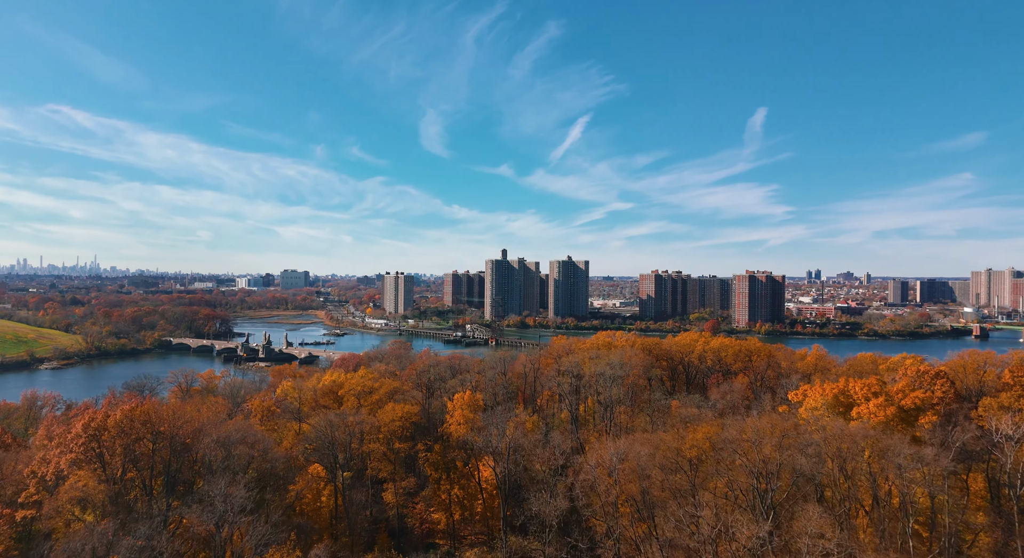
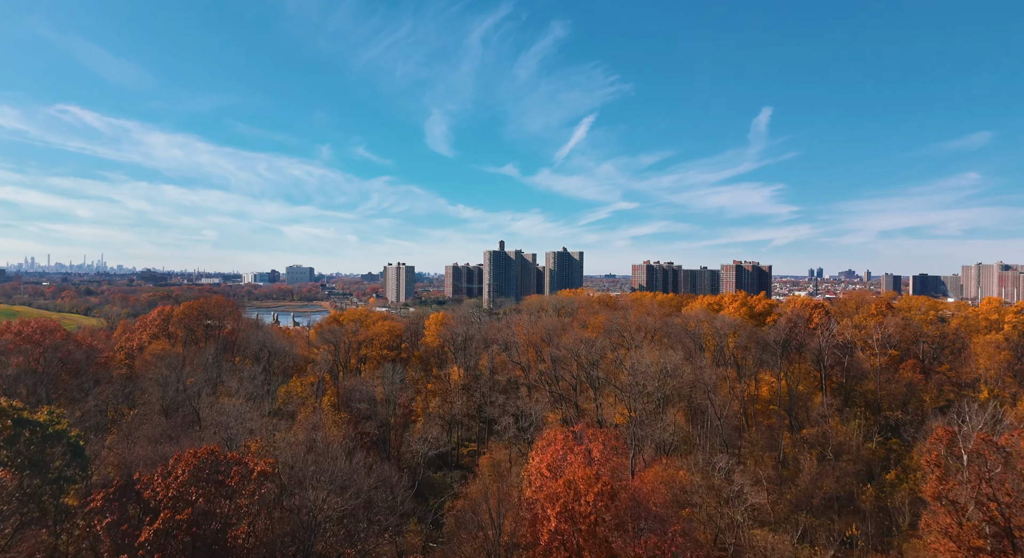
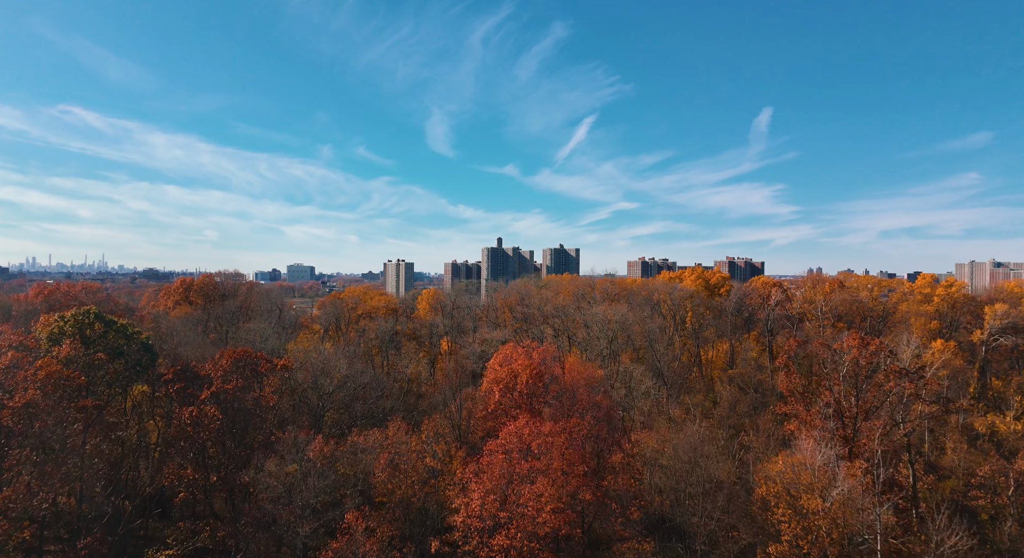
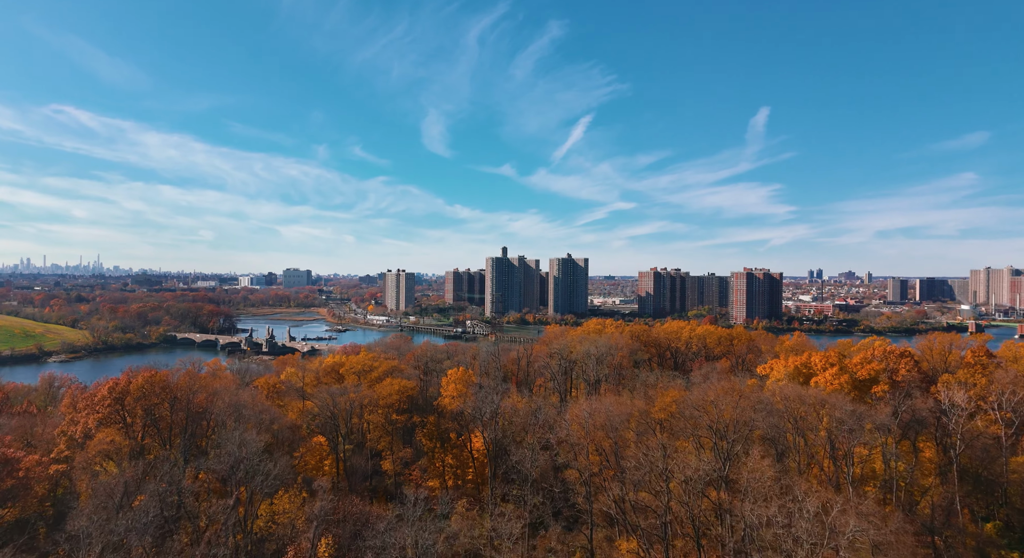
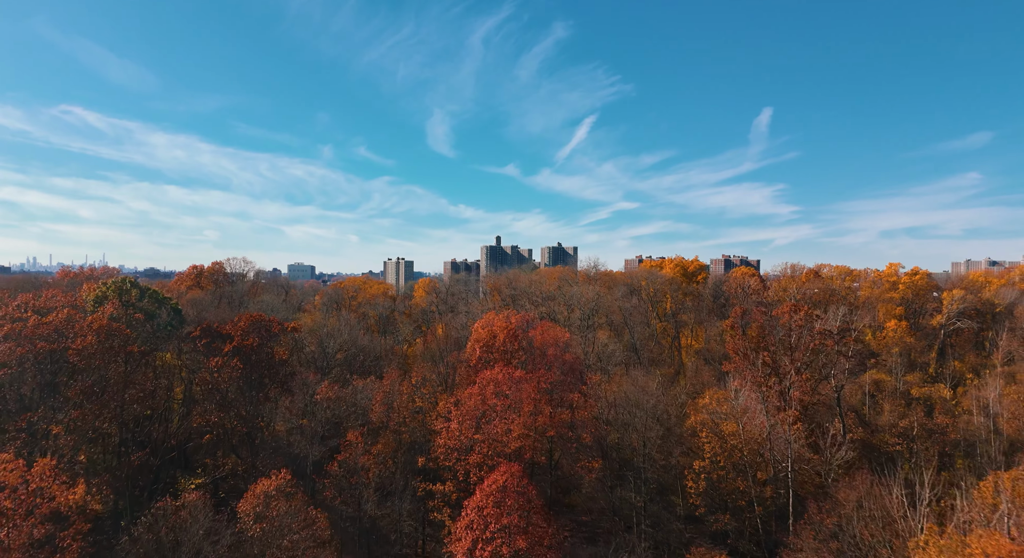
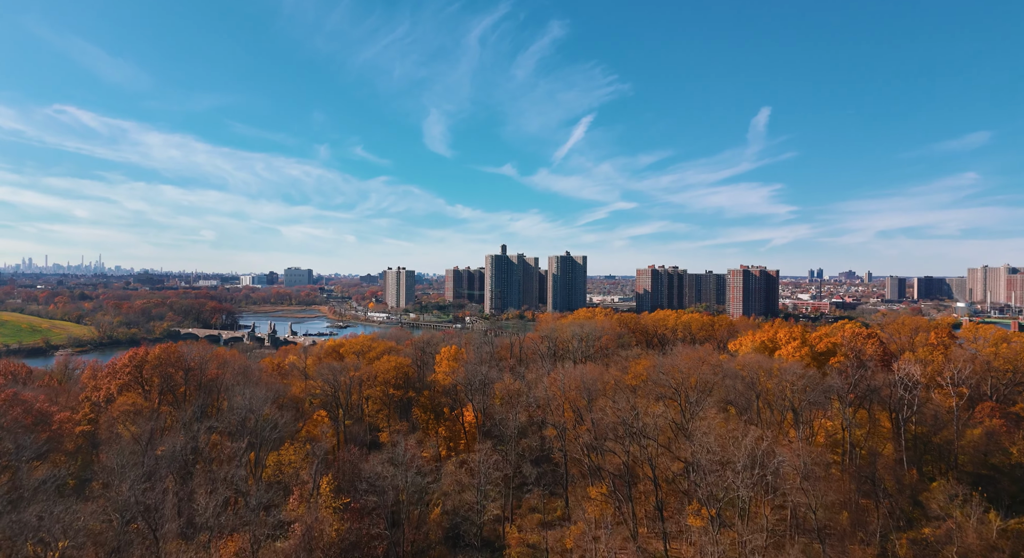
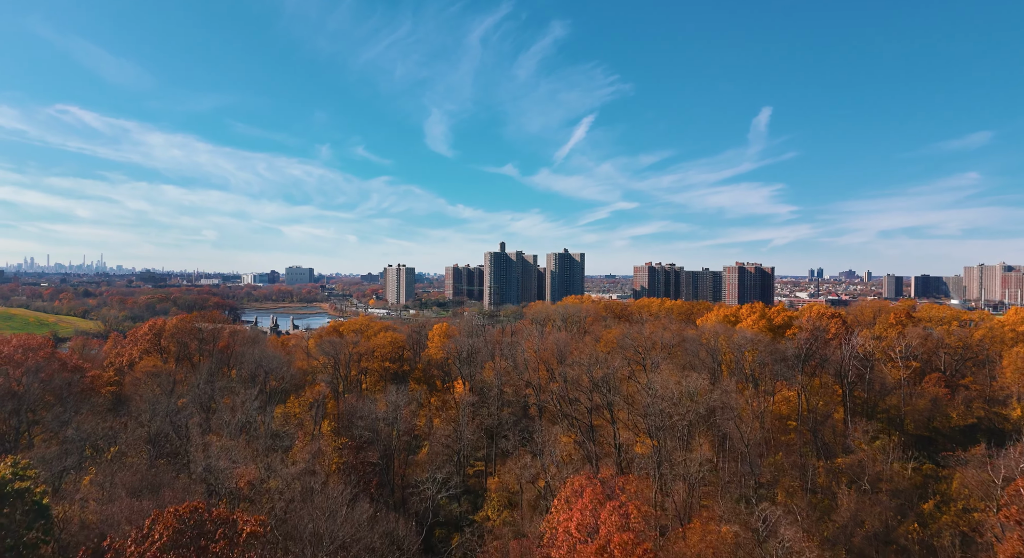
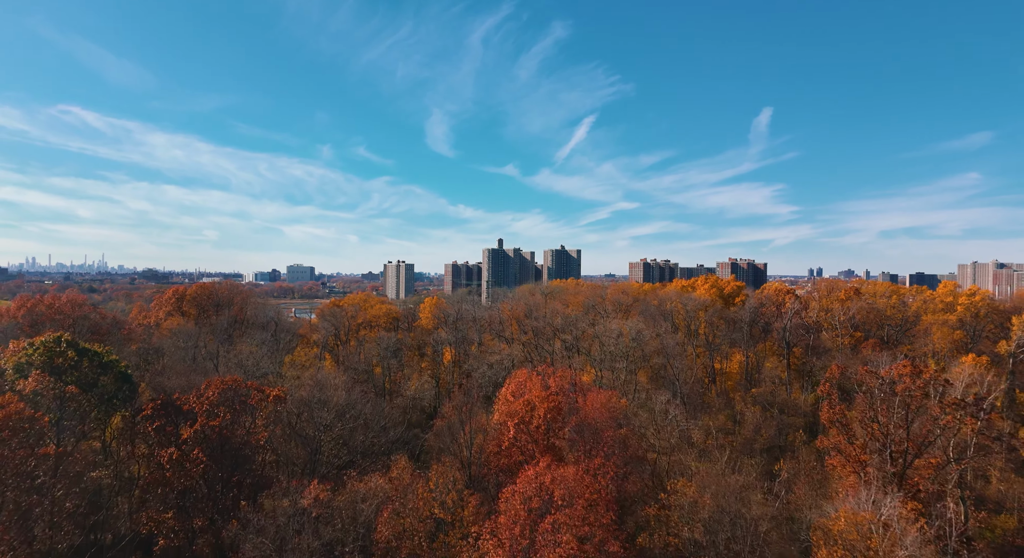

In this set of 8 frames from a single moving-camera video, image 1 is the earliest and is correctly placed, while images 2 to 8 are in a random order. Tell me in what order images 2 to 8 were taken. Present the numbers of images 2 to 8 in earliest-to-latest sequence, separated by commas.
4, 6, 7, 2, 8, 3, 5
